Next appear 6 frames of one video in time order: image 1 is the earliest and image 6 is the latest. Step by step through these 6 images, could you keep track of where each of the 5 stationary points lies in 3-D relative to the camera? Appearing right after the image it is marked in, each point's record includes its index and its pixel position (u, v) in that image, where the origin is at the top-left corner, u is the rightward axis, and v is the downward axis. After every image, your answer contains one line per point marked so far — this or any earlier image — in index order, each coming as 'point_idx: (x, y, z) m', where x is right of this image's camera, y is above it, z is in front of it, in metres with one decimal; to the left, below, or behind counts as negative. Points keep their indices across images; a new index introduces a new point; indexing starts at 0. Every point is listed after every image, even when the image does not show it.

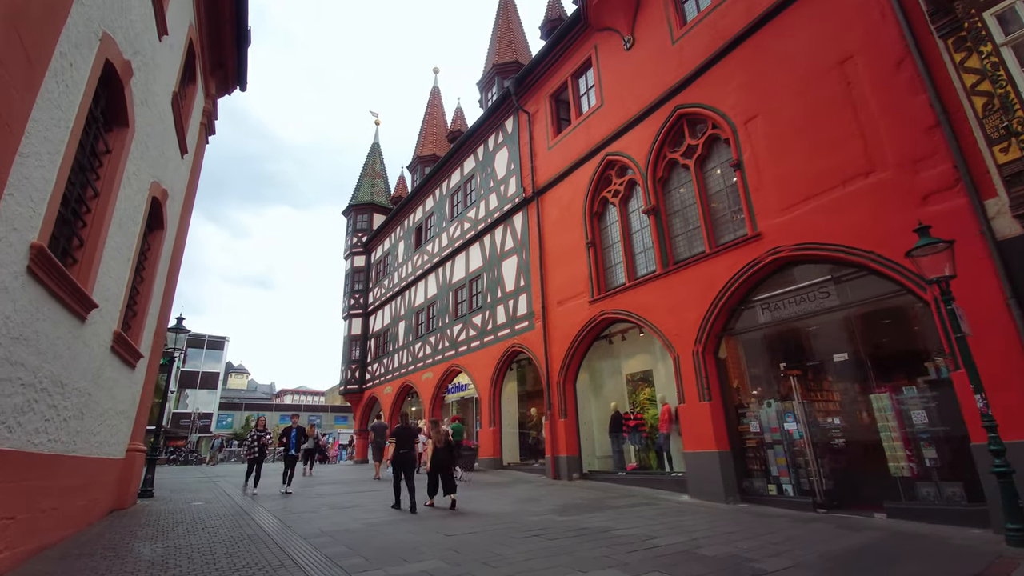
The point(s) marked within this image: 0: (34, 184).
0: (-3.8, +0.8, +3.8) m
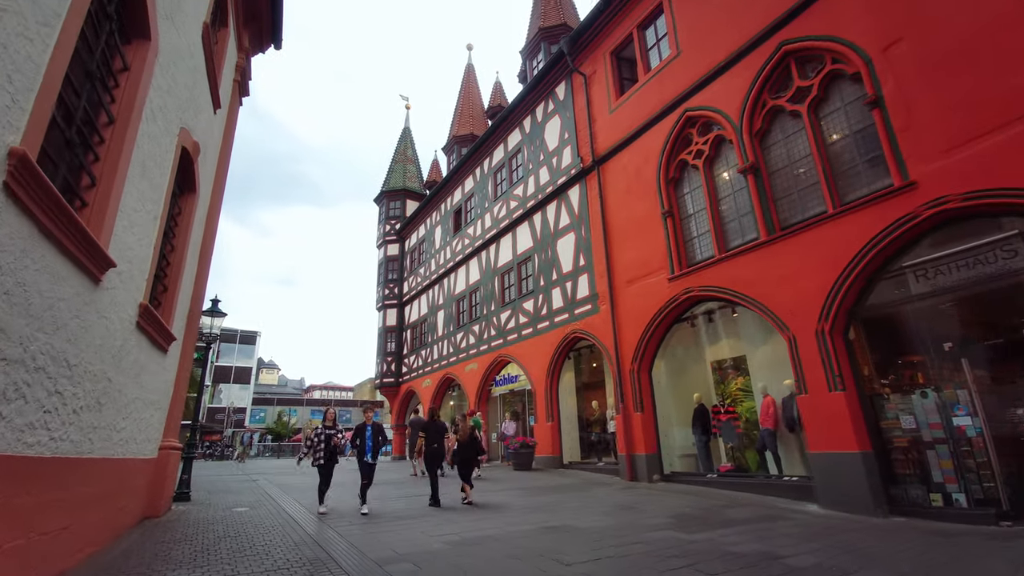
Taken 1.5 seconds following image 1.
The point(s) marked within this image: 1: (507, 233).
0: (-2.7, +1.2, +2.5) m
1: (-0.2, +1.9, +16.5) m
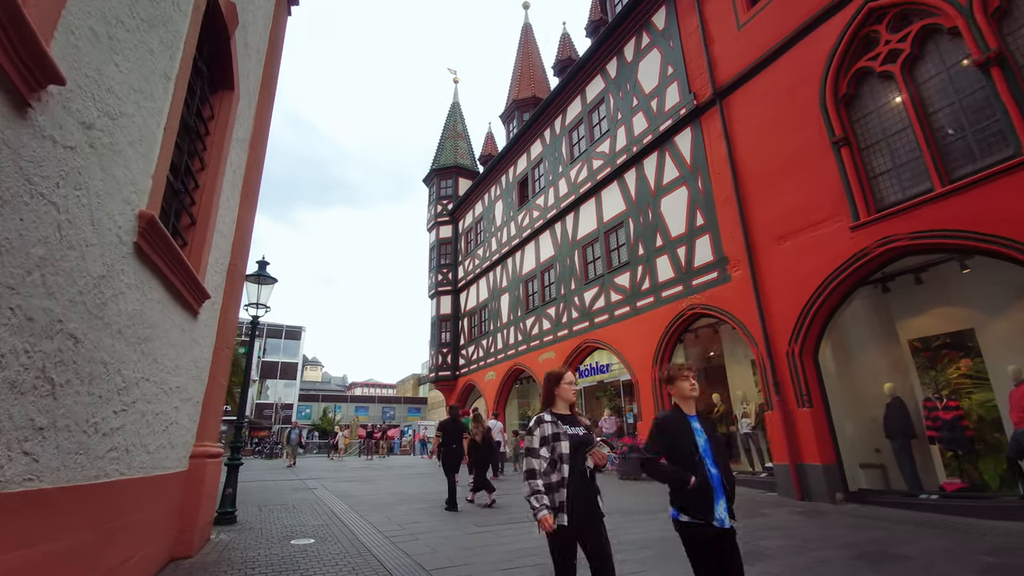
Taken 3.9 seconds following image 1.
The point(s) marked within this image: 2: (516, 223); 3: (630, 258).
0: (-1.2, +1.8, +0.3) m
1: (+2.3, +2.7, +14.1) m
2: (+0.1, +2.5, +18.0) m
3: (+3.1, +0.8, +12.3) m
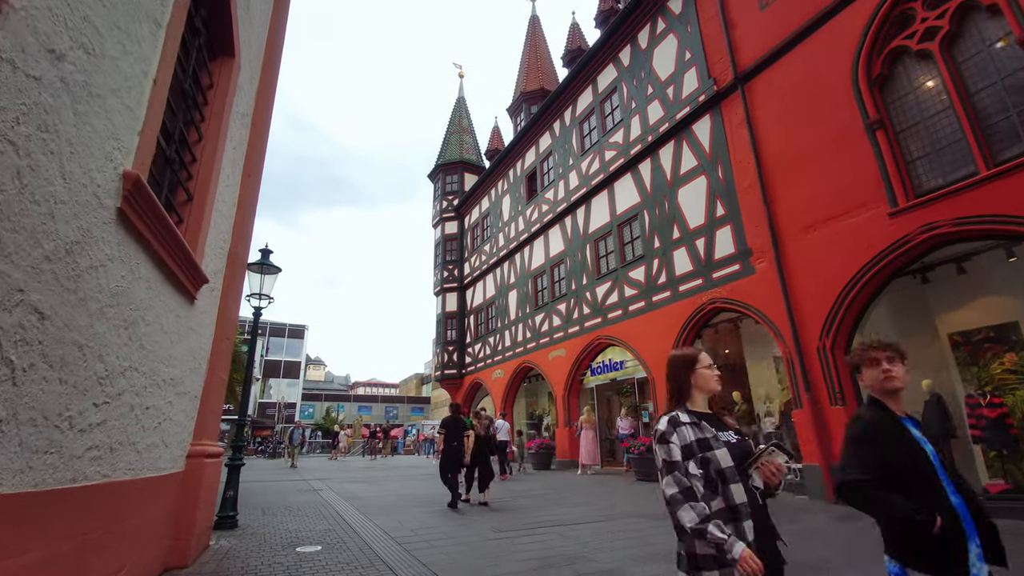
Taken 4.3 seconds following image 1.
0: (-1.0, +2.0, -0.1) m
1: (+2.6, +2.8, +13.7) m
2: (+0.4, +2.6, +17.6) m
3: (+3.3, +0.9, +11.8) m
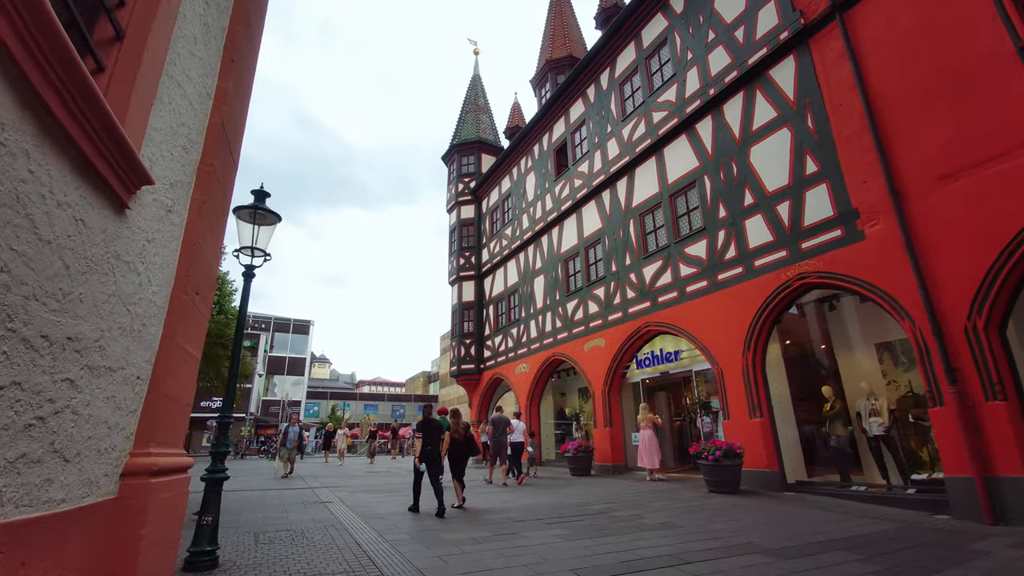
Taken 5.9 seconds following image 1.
0: (-0.2, +2.5, -1.8) m
1: (+3.5, +3.3, +12.0) m
2: (+1.3, +3.1, +15.9) m
3: (+4.2, +1.4, +10.1) m
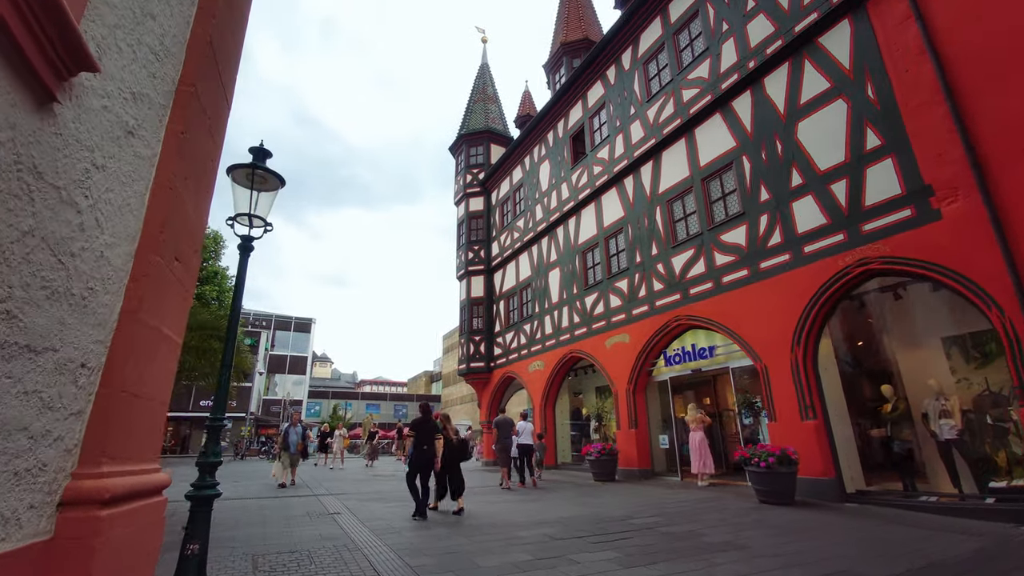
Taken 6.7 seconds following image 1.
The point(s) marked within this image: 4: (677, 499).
0: (+0.2, +2.7, -2.6) m
1: (+3.9, +3.5, +11.1) m
2: (+1.8, +3.3, +15.1) m
3: (+4.6, +1.6, +9.3) m
4: (+2.7, -3.5, +7.9) m
